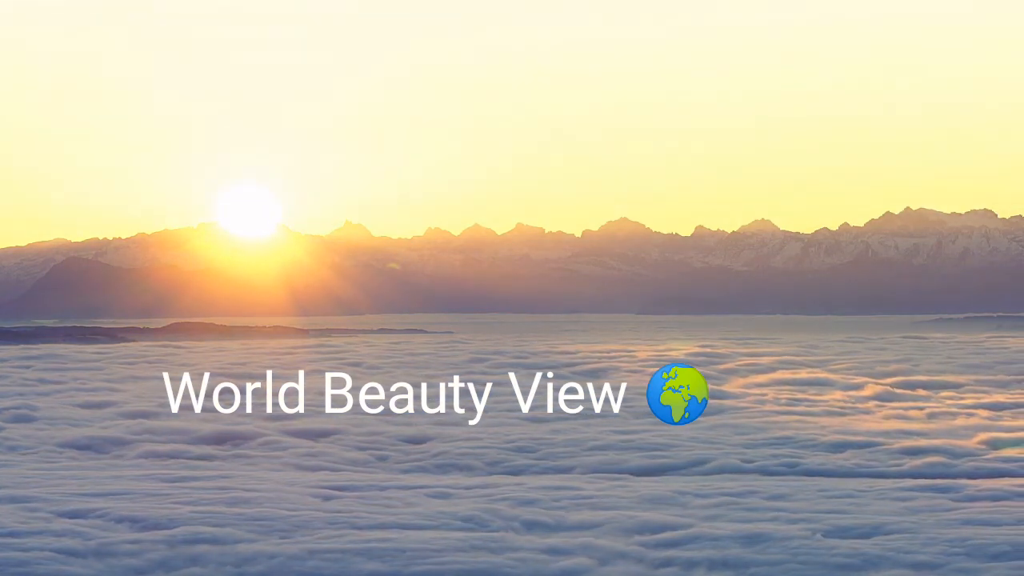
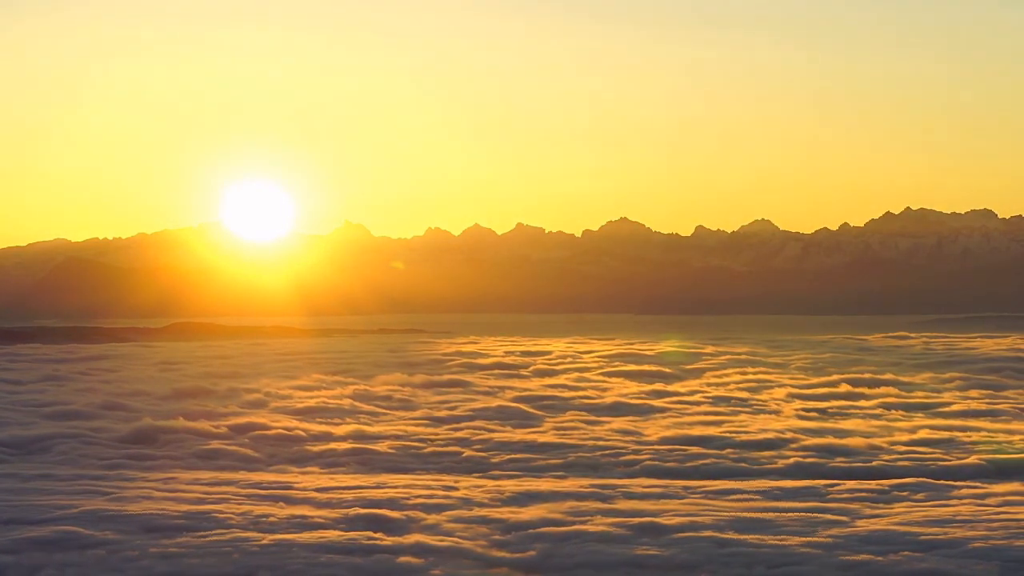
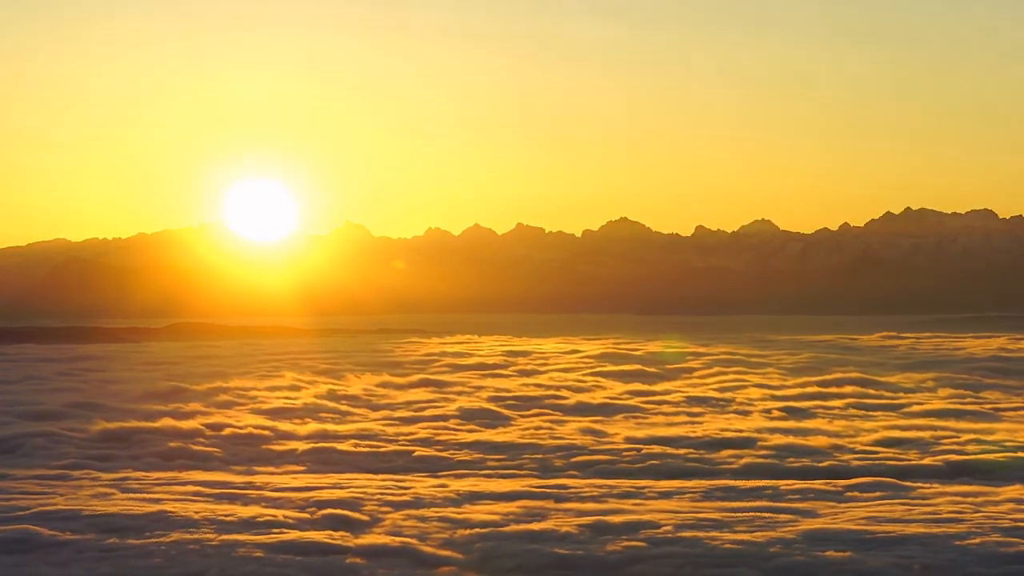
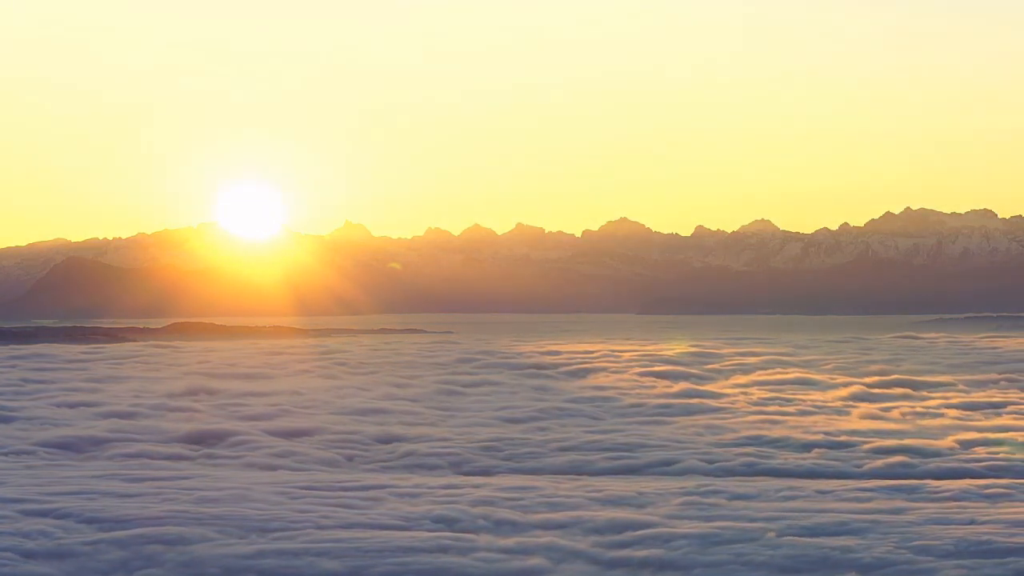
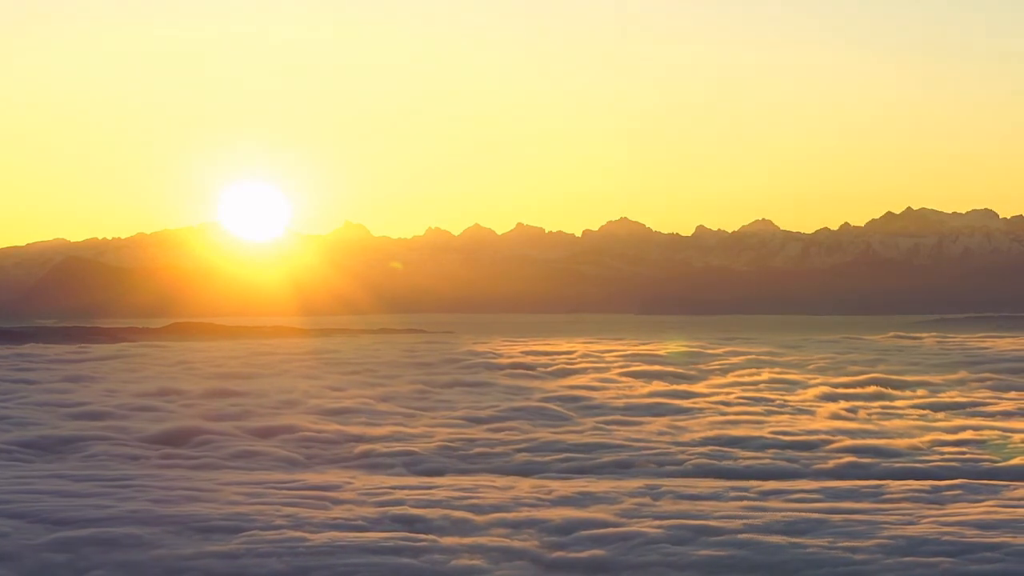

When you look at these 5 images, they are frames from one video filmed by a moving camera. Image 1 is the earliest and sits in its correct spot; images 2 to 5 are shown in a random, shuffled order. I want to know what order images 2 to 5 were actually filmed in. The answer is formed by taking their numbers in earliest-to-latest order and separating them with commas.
4, 5, 2, 3
